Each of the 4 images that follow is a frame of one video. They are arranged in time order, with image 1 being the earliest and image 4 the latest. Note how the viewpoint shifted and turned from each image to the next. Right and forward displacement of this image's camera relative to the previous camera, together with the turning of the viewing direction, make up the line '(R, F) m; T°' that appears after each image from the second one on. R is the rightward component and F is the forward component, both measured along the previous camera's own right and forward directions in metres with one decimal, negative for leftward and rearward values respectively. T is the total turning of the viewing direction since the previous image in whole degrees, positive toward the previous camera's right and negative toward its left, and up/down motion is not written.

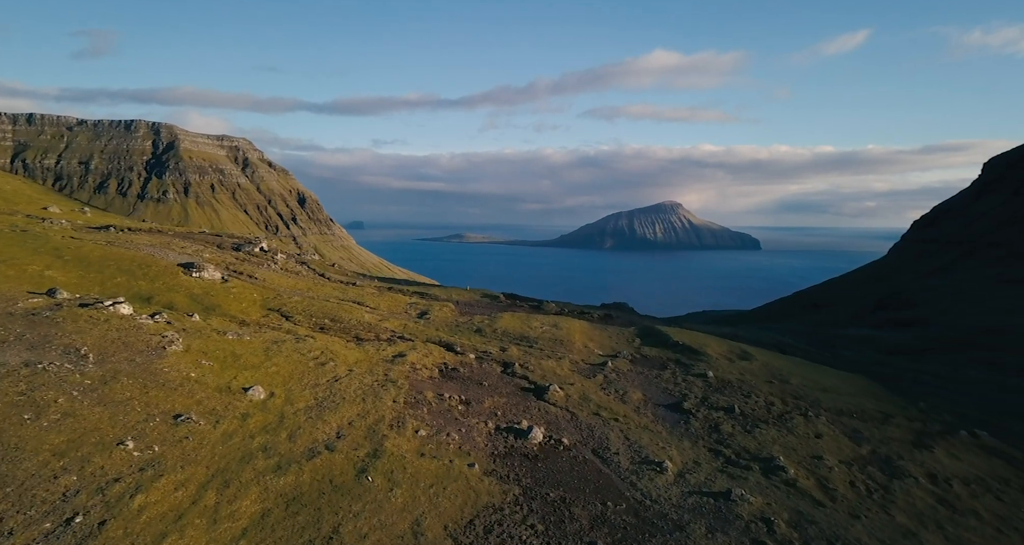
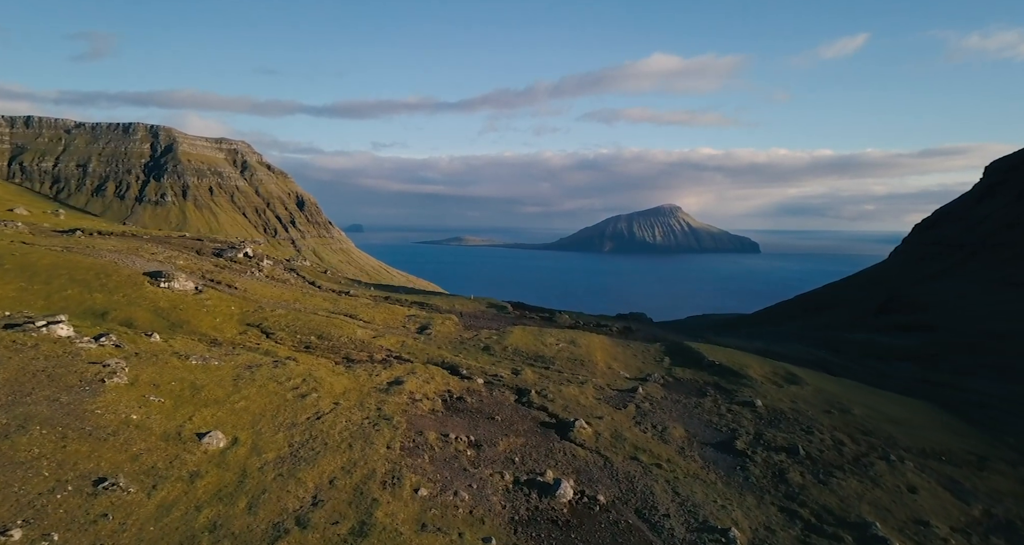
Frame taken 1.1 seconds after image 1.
(-1.8, +11.9) m; 0°
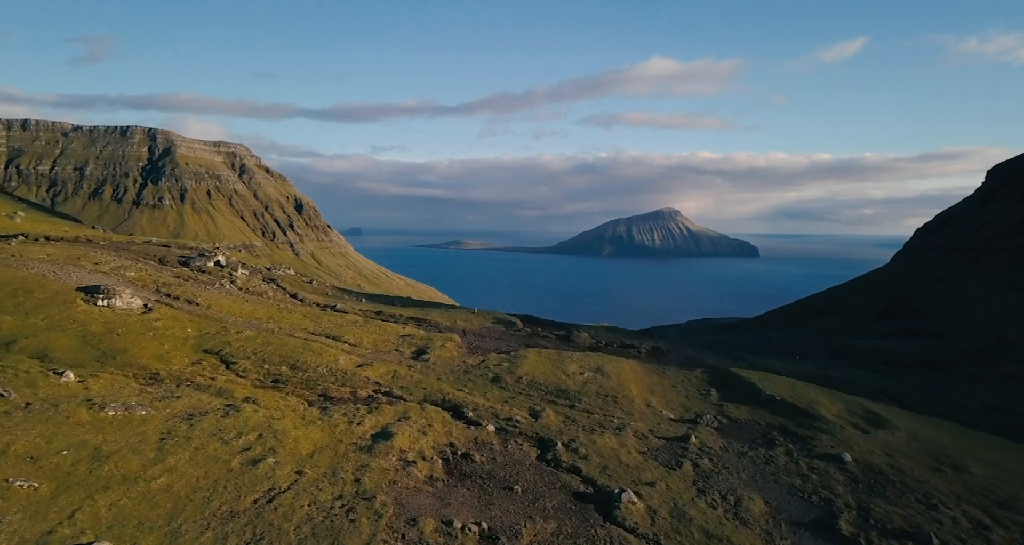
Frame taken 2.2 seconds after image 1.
(-1.9, +15.6) m; 0°
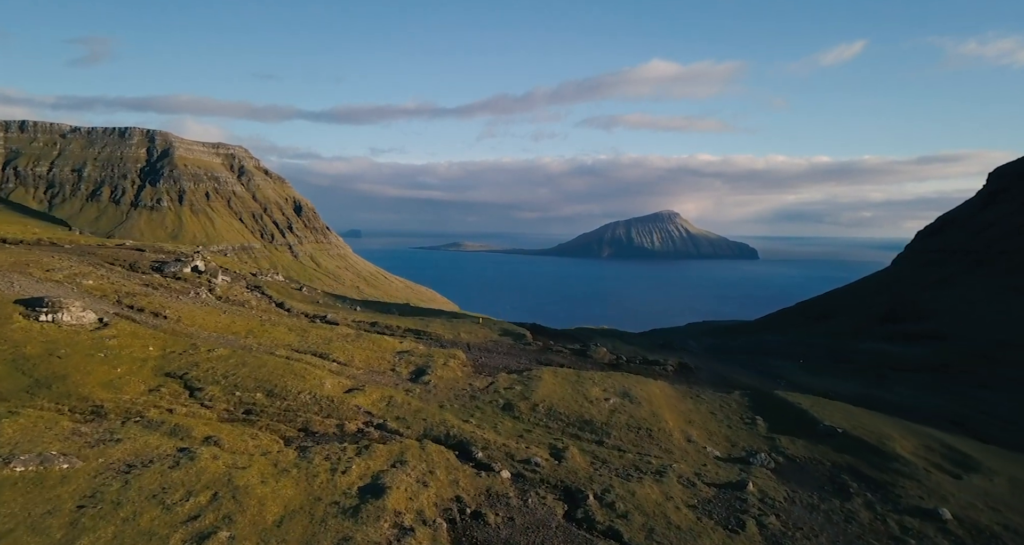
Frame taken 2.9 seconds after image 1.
(-1.5, +10.5) m; 0°
